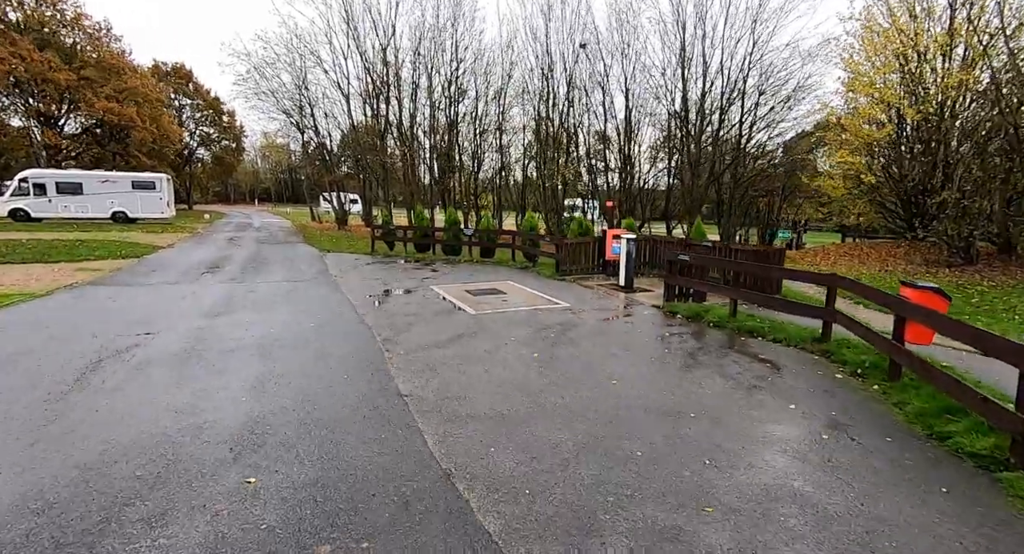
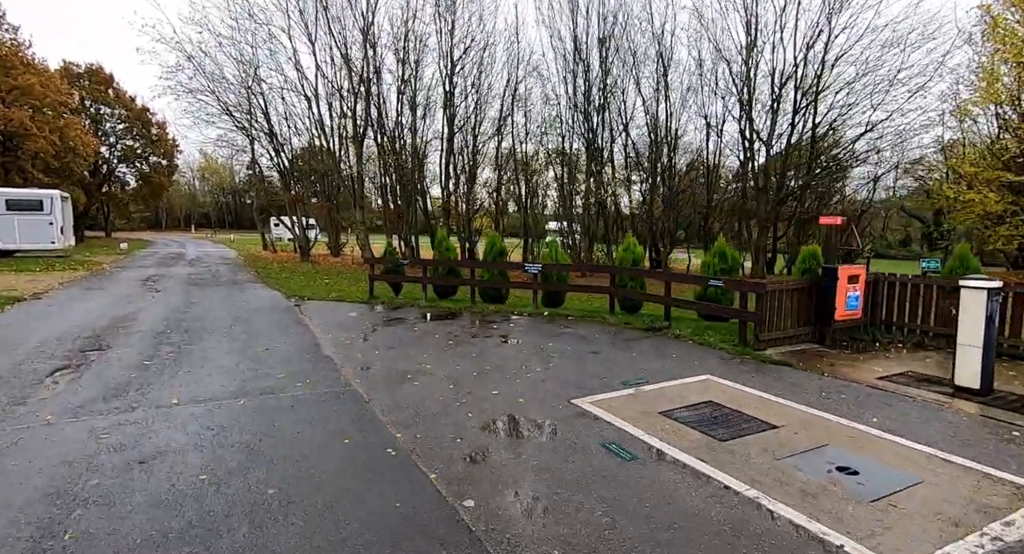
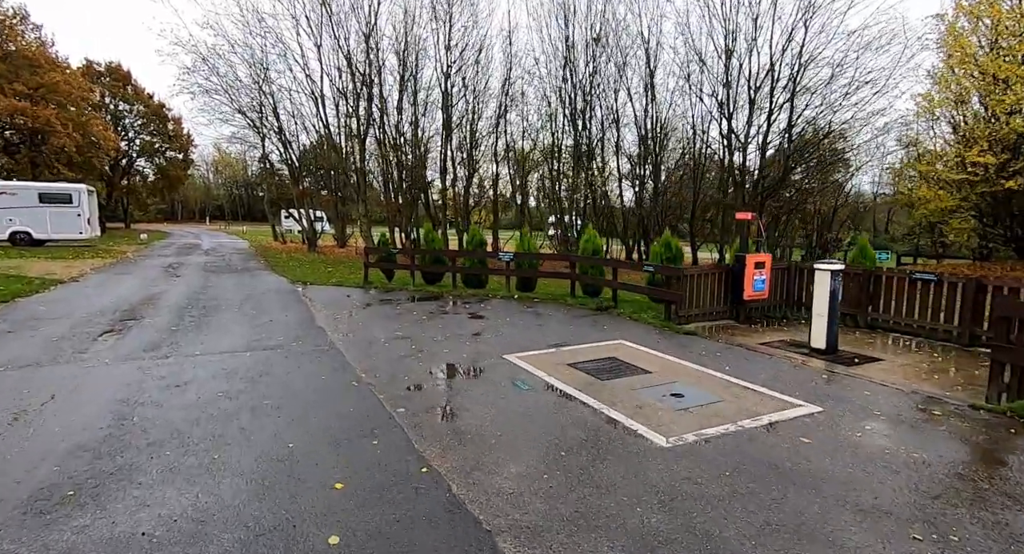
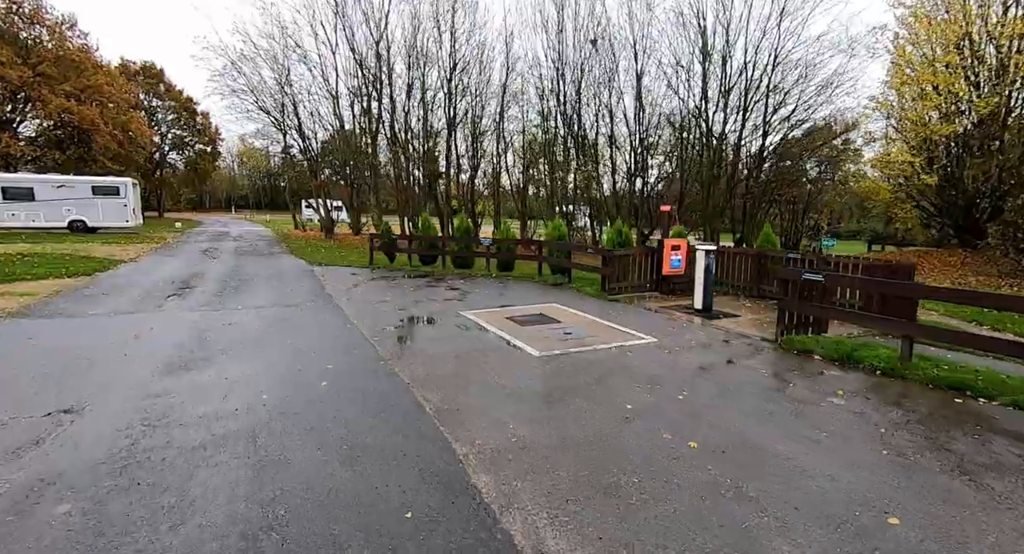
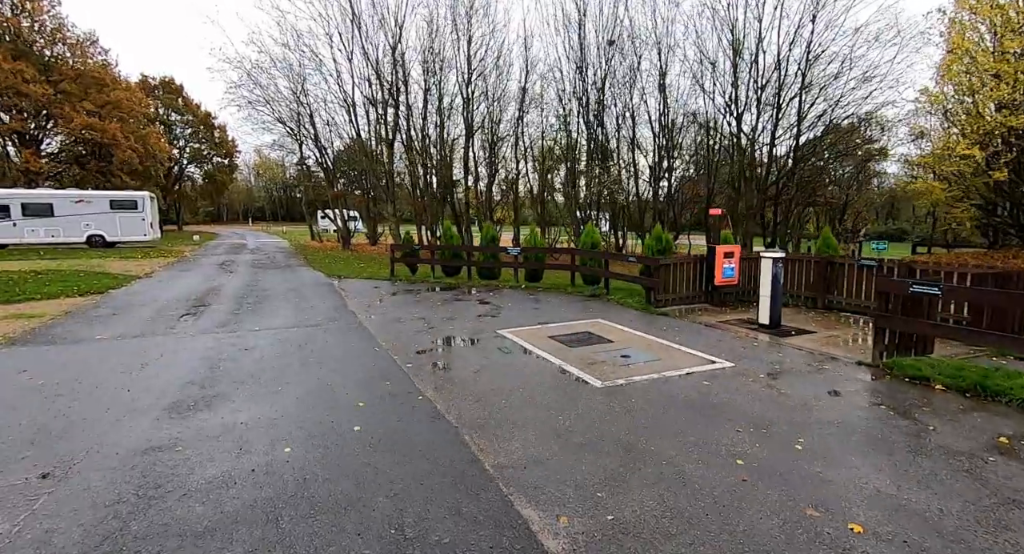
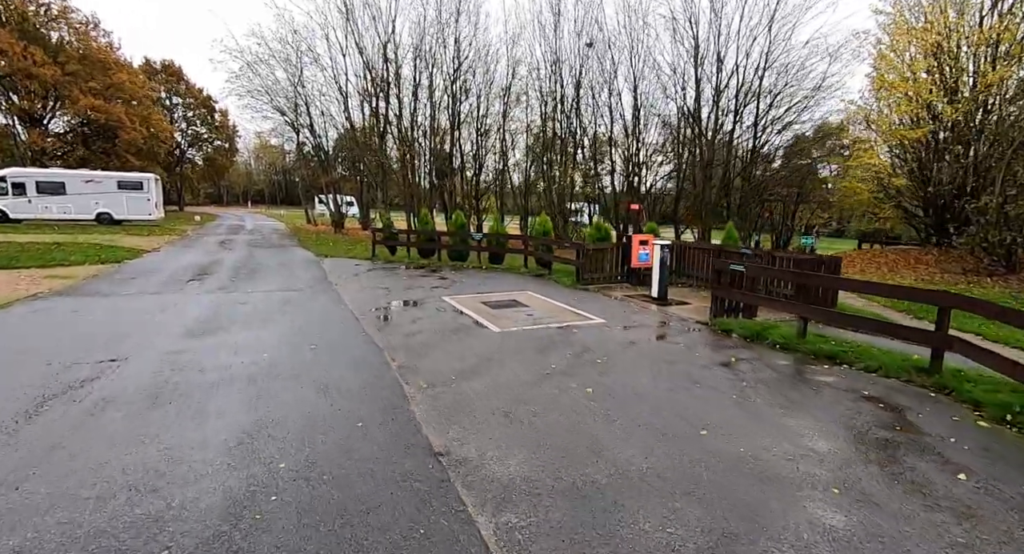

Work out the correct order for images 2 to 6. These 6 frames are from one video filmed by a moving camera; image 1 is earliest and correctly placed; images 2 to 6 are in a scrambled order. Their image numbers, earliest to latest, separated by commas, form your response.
6, 4, 5, 3, 2
